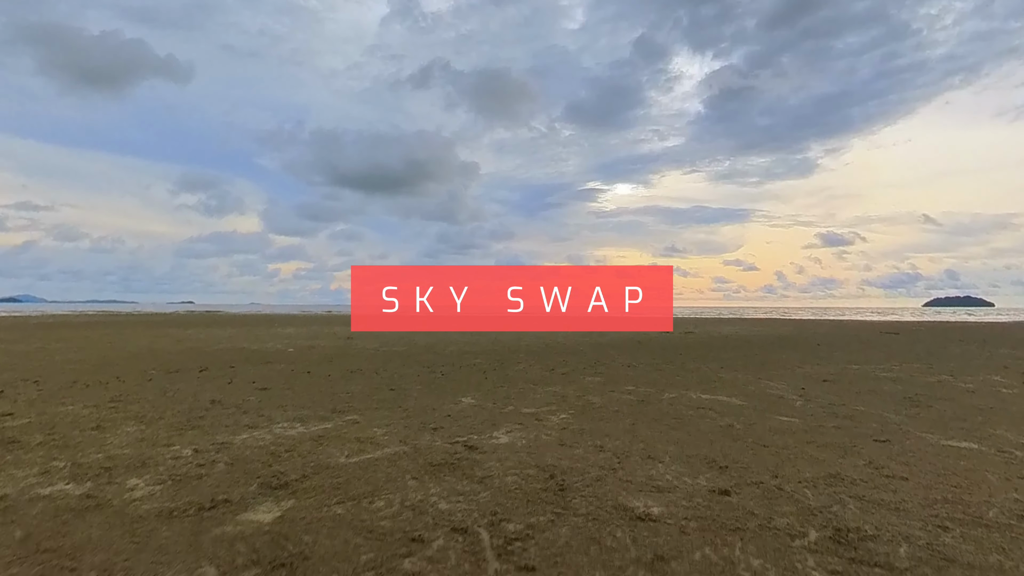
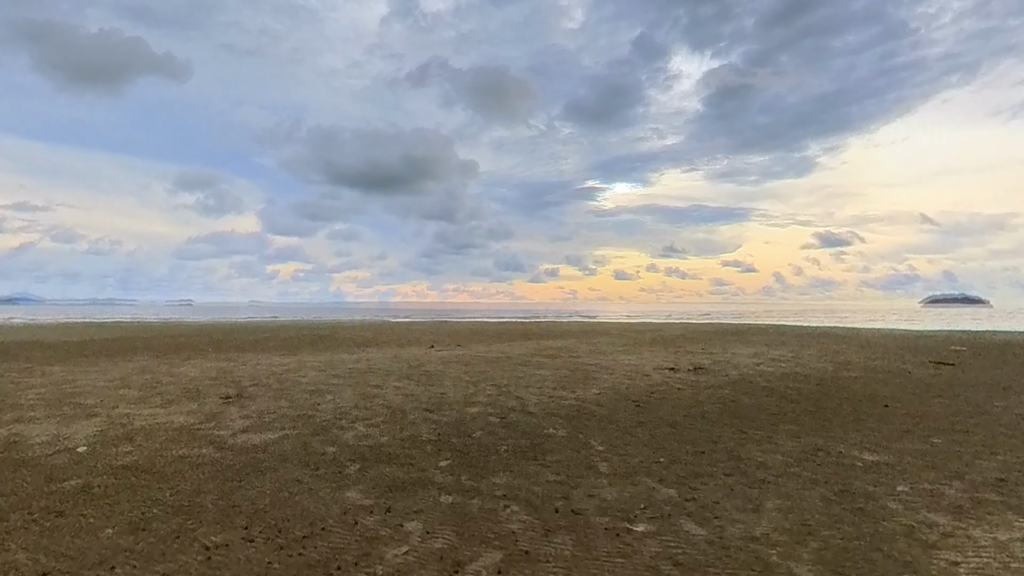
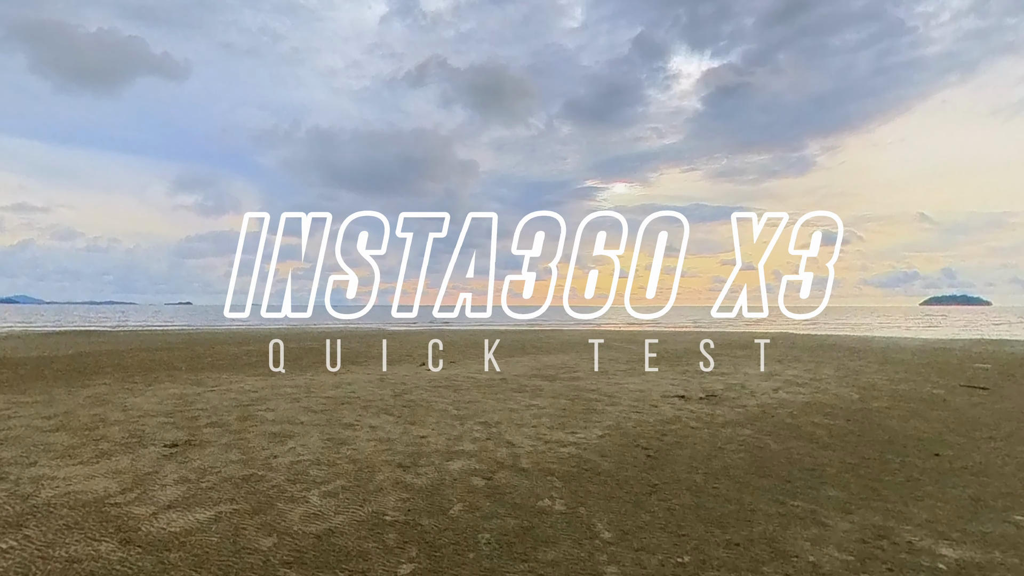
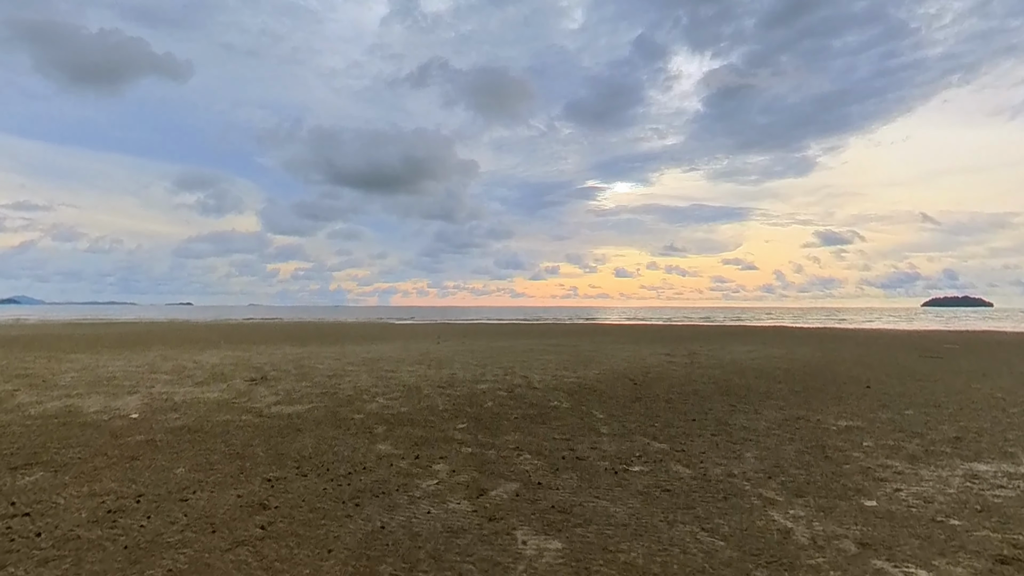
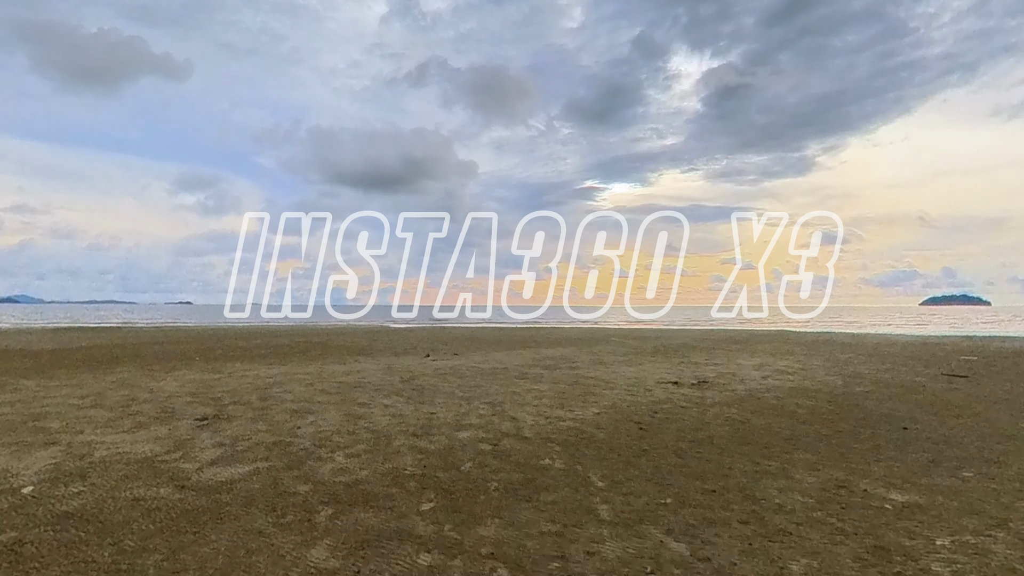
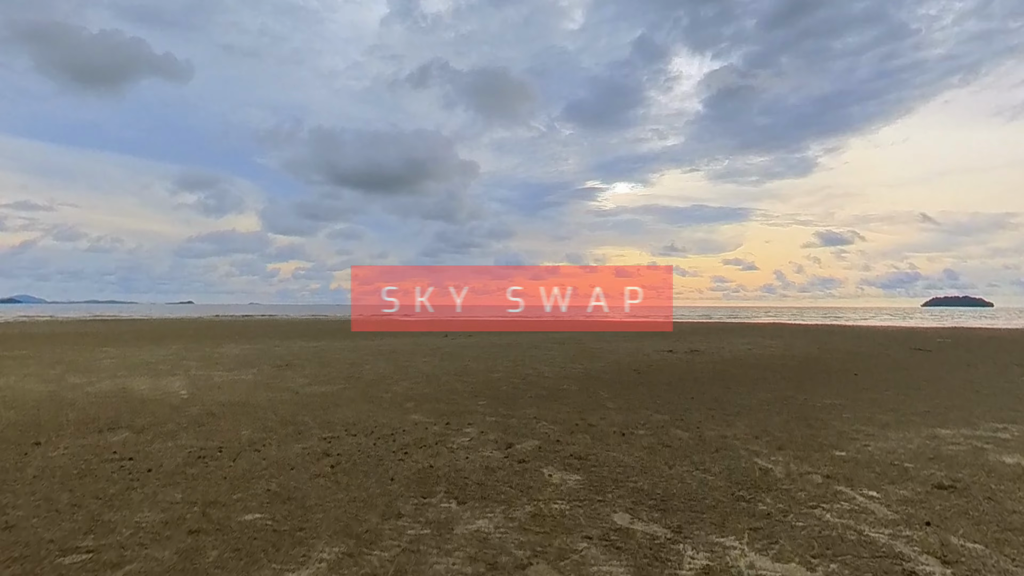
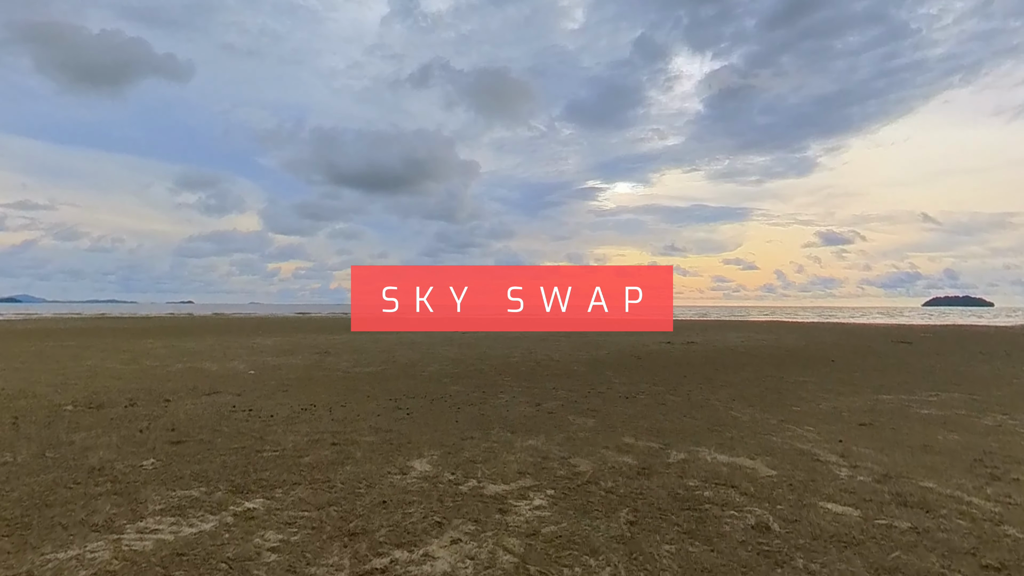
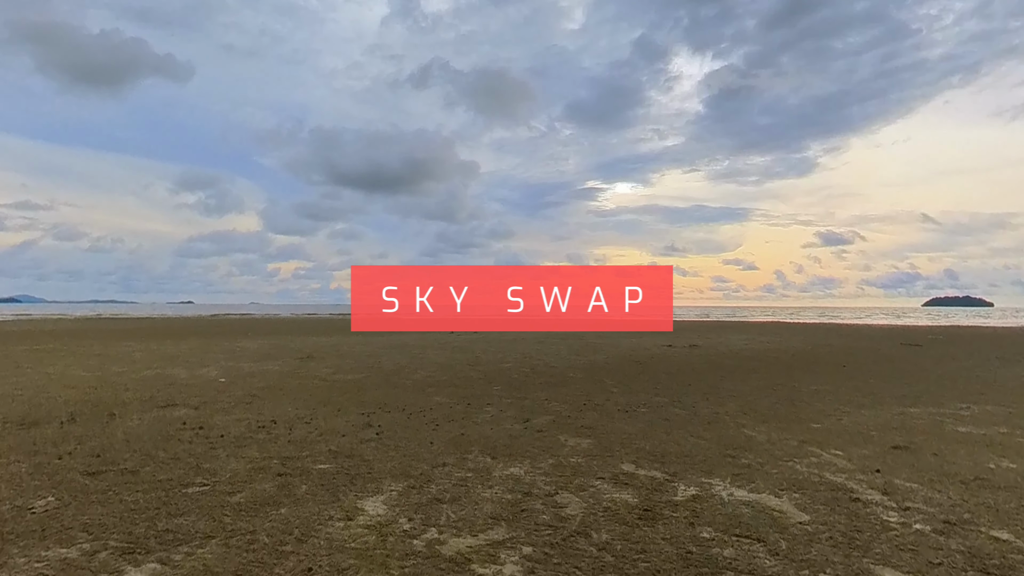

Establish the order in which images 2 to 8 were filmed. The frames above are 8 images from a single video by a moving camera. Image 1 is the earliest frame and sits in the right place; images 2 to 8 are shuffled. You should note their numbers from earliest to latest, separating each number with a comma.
7, 8, 6, 4, 2, 5, 3
